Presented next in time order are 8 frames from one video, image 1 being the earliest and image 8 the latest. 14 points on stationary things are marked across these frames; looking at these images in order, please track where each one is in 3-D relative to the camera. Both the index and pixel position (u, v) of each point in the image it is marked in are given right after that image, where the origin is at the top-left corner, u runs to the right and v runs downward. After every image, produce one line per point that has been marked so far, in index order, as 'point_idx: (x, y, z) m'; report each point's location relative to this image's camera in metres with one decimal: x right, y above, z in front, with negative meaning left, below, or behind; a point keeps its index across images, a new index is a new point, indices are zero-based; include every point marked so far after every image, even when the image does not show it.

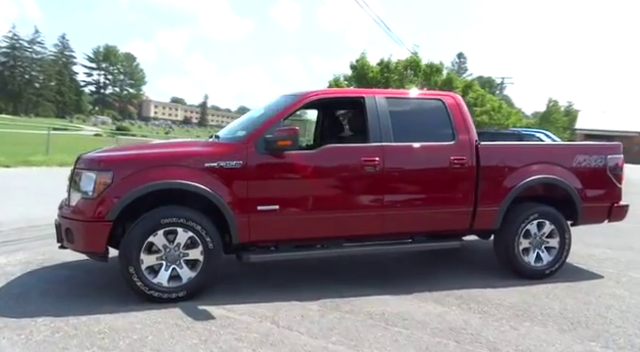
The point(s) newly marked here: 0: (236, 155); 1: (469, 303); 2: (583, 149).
0: (-0.7, +0.2, +4.9) m
1: (+1.4, -1.1, +5.0) m
2: (+2.9, +0.3, +6.0) m
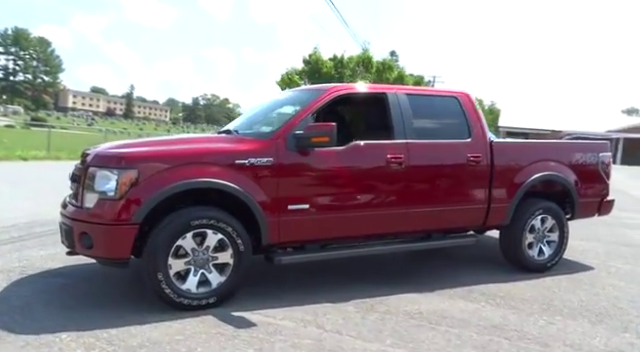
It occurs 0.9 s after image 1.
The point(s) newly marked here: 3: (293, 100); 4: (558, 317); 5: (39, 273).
0: (-0.4, +0.2, +4.7) m
1: (+1.6, -1.1, +5.1) m
2: (+3.0, +0.3, +6.3) m
3: (-0.2, +0.7, +5.4) m
4: (+2.0, -1.2, +4.7) m
5: (-2.8, -1.0, +5.5) m
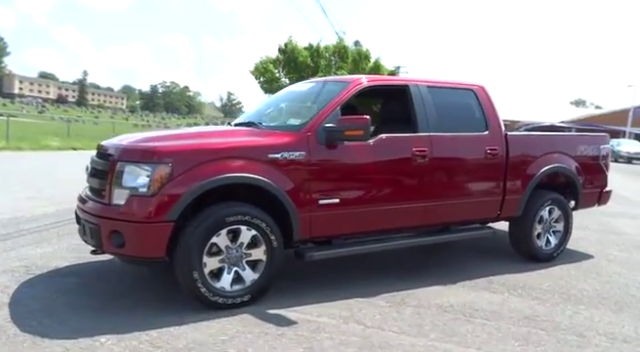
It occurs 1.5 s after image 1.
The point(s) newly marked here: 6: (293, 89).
0: (-0.2, +0.2, +4.6) m
1: (+1.8, -1.1, +5.2) m
2: (+3.1, +0.4, +6.5) m
3: (0.0, +0.8, +5.3) m
4: (+2.3, -1.1, +4.8) m
5: (-2.6, -0.9, +5.2) m
6: (-0.2, +0.9, +5.9) m
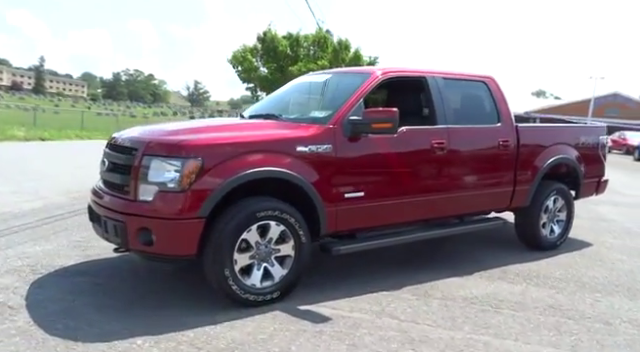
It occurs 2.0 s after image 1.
0: (+0.1, +0.3, +4.5) m
1: (+2.0, -1.0, +5.3) m
2: (+3.2, +0.5, +6.6) m
3: (+0.2, +0.9, +5.2) m
4: (+2.5, -1.1, +4.9) m
5: (-2.4, -0.9, +5.0) m
6: (-0.1, +1.0, +5.8) m
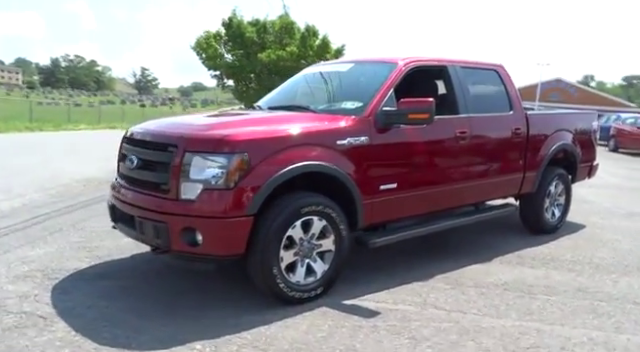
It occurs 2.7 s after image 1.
0: (+0.3, +0.4, +4.5) m
1: (+2.2, -0.9, +5.4) m
2: (+3.2, +0.7, +6.8) m
3: (+0.4, +1.0, +5.2) m
4: (+2.7, -0.9, +5.1) m
5: (-2.1, -0.8, +4.7) m
6: (+0.1, +1.1, +5.7) m
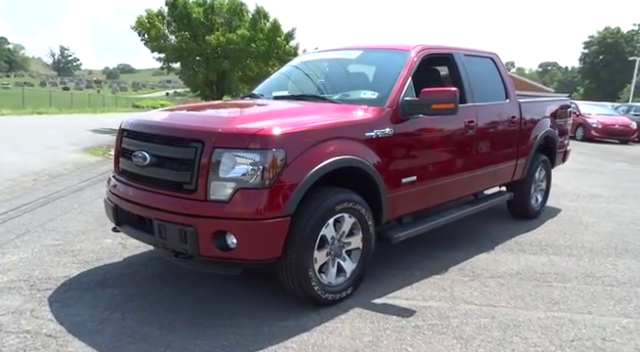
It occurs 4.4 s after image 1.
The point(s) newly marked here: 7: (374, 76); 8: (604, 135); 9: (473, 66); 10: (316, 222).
0: (+0.5, +0.4, +4.3) m
1: (+2.3, -0.7, +5.5) m
2: (+3.0, +0.9, +7.0) m
3: (+0.4, +1.0, +5.0) m
4: (+2.8, -0.8, +5.3) m
5: (-1.9, -0.8, +4.2) m
6: (+0.1, +1.2, +5.5) m
7: (+0.5, +0.9, +4.8) m
8: (+8.9, +1.2, +17.2) m
9: (+1.5, +1.1, +5.5) m
10: (0.0, -0.3, +3.7) m
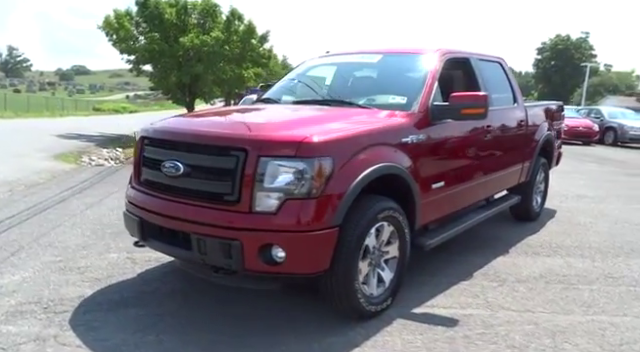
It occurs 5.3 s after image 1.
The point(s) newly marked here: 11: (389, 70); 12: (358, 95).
0: (+0.7, +0.4, +4.2) m
1: (+2.4, -0.8, +5.6) m
2: (+3.0, +0.9, +7.1) m
3: (+0.6, +1.0, +4.9) m
4: (+3.0, -0.8, +5.4) m
5: (-1.7, -0.9, +3.9) m
6: (+0.2, +1.1, +5.3) m
7: (+0.7, +0.8, +4.7) m
8: (+8.0, +1.3, +17.8) m
9: (+1.6, +1.1, +5.5) m
10: (+0.3, -0.4, +3.6) m
11: (+0.6, +0.9, +4.8) m
12: (+0.3, +0.7, +4.7) m
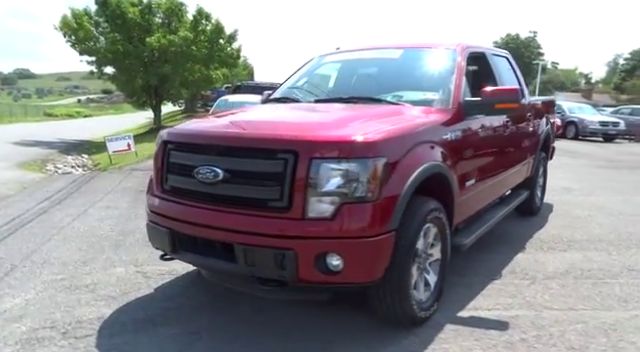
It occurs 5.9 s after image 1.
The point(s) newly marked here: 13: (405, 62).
0: (+1.0, +0.4, +4.0) m
1: (+2.5, -0.7, +5.6) m
2: (+2.9, +1.0, +7.2) m
3: (+0.8, +1.0, +4.7) m
4: (+3.1, -0.7, +5.5) m
5: (-1.4, -1.0, +3.5) m
6: (+0.3, +1.1, +5.1) m
7: (+0.8, +0.8, +4.5) m
8: (+6.9, +1.5, +18.2) m
9: (+1.7, +1.1, +5.5) m
10: (+0.6, -0.4, +3.4) m
11: (+0.7, +0.9, +4.6) m
12: (+0.5, +0.7, +4.5) m
13: (+0.7, +1.0, +4.7) m
